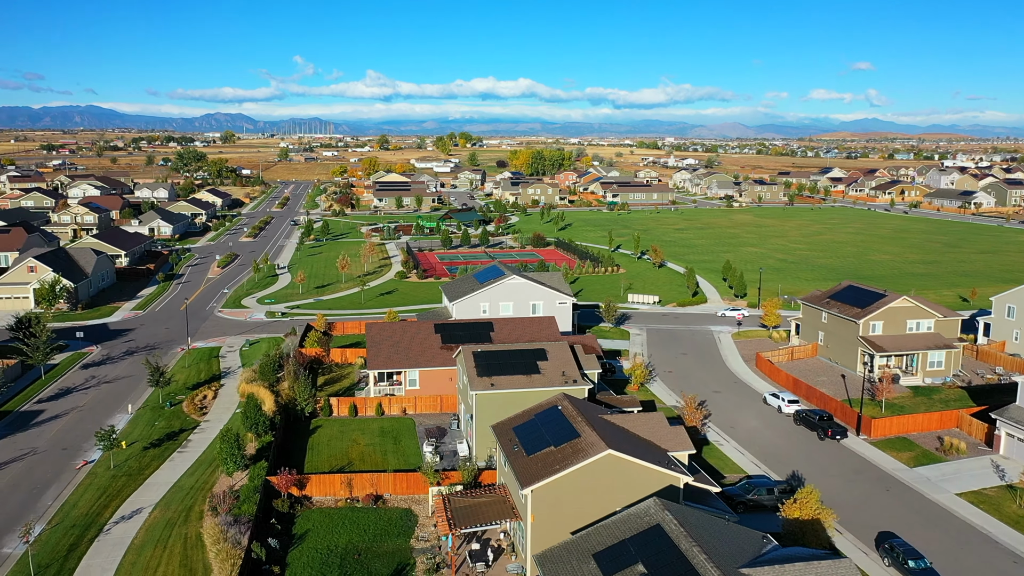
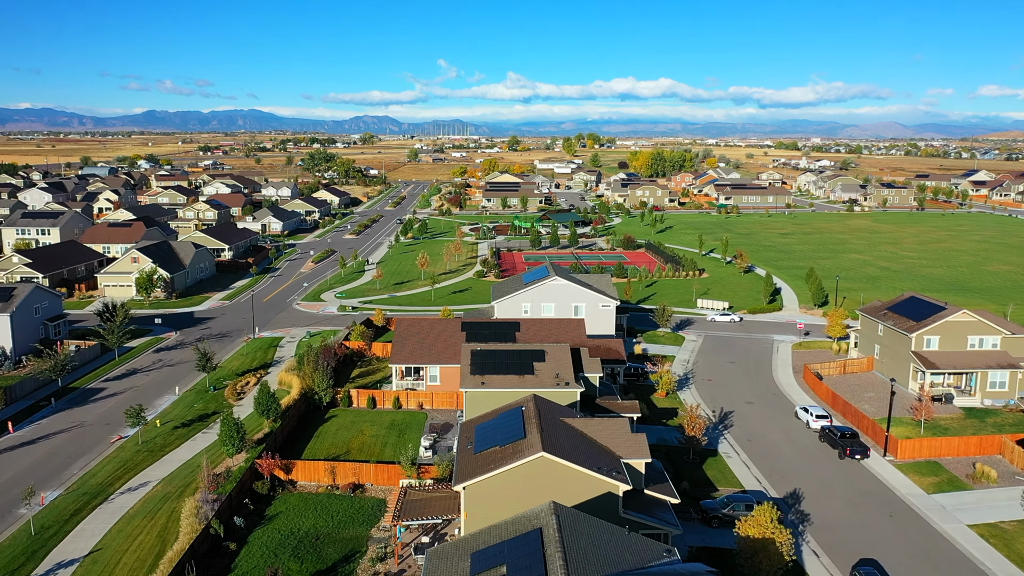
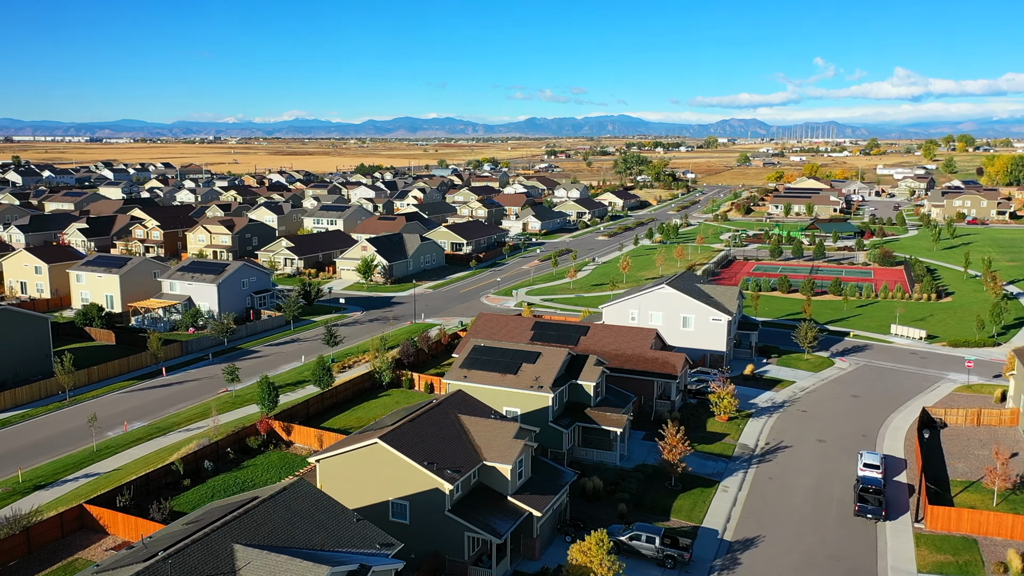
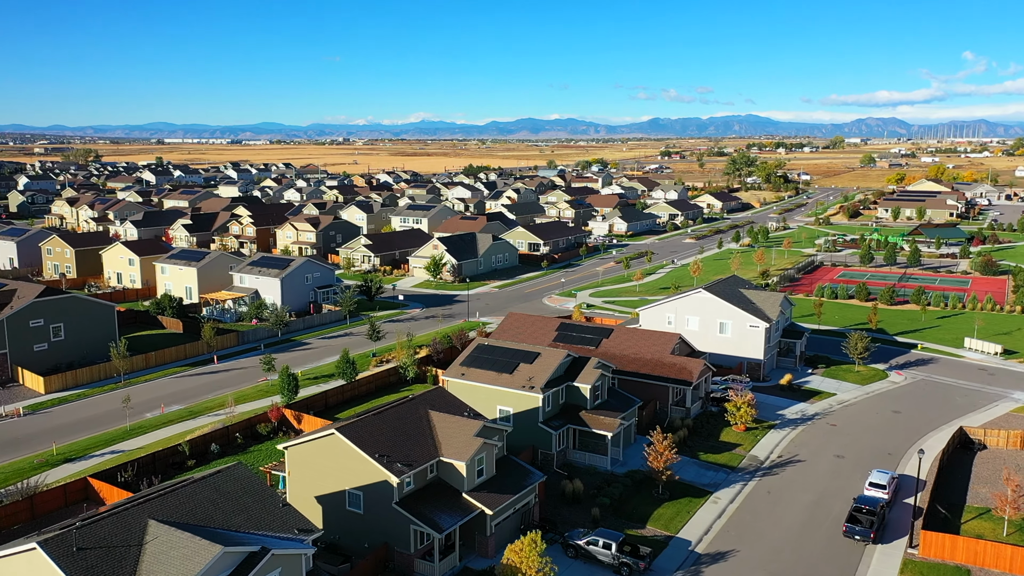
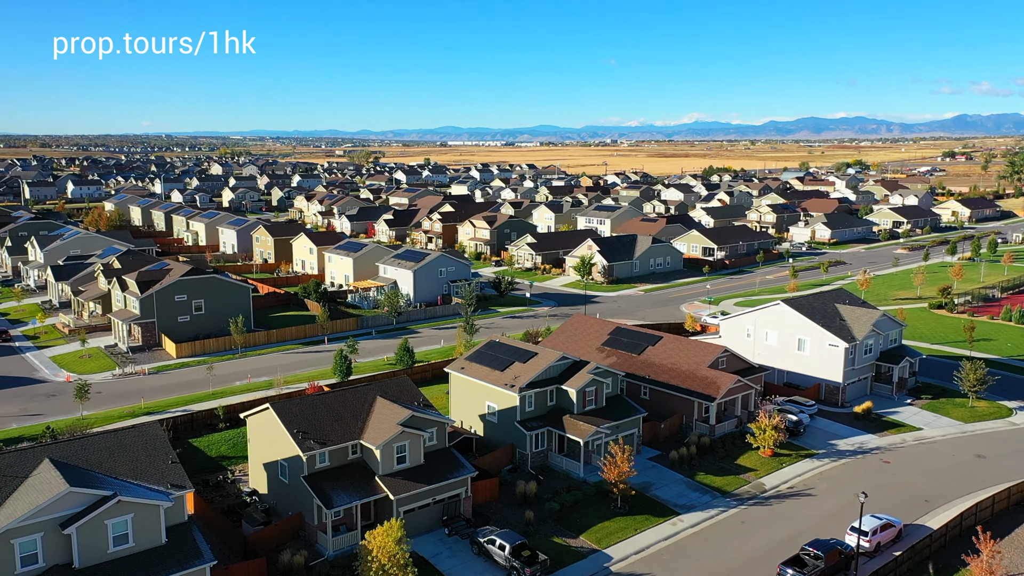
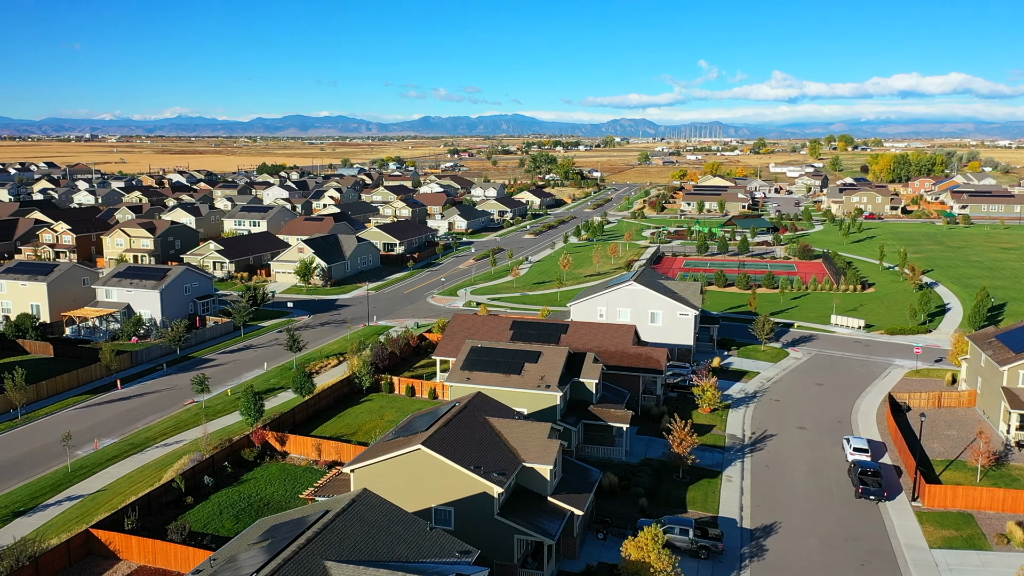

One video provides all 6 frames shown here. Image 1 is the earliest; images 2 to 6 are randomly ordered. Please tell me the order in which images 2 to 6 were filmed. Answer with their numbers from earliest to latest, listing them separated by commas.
2, 6, 3, 4, 5
